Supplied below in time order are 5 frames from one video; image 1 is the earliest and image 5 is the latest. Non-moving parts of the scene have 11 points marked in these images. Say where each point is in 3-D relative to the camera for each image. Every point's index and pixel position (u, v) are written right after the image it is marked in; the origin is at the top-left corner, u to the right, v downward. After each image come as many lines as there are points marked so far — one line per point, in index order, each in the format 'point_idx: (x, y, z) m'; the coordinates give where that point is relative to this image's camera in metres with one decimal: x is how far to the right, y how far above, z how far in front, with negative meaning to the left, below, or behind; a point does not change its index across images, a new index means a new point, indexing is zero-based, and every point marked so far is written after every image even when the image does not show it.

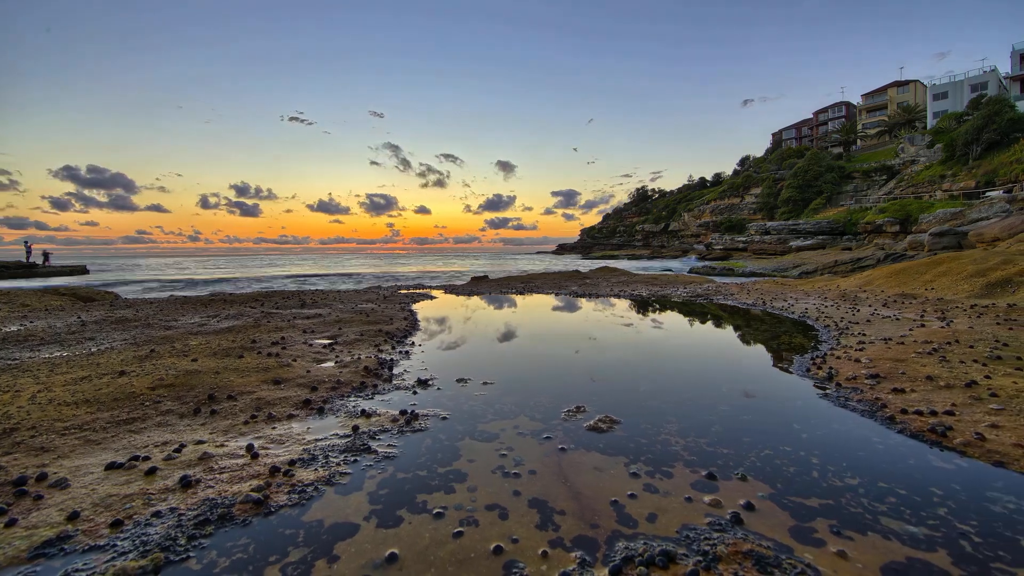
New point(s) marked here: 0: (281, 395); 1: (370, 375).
0: (-3.8, -1.7, +7.1) m
1: (-2.8, -1.7, +8.5) m
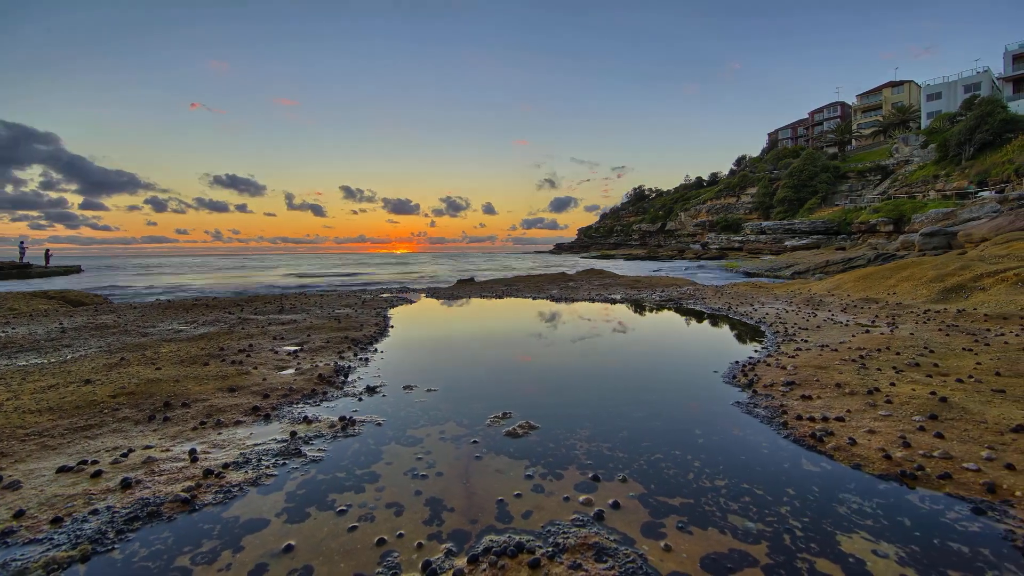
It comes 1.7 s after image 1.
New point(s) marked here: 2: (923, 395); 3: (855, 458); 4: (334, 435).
0: (-4.9, -2.0, +7.7) m
1: (-3.9, -1.9, +9.1) m
2: (+7.3, -1.9, +7.8) m
3: (+4.5, -2.3, +5.8) m
4: (-2.7, -2.2, +6.7) m
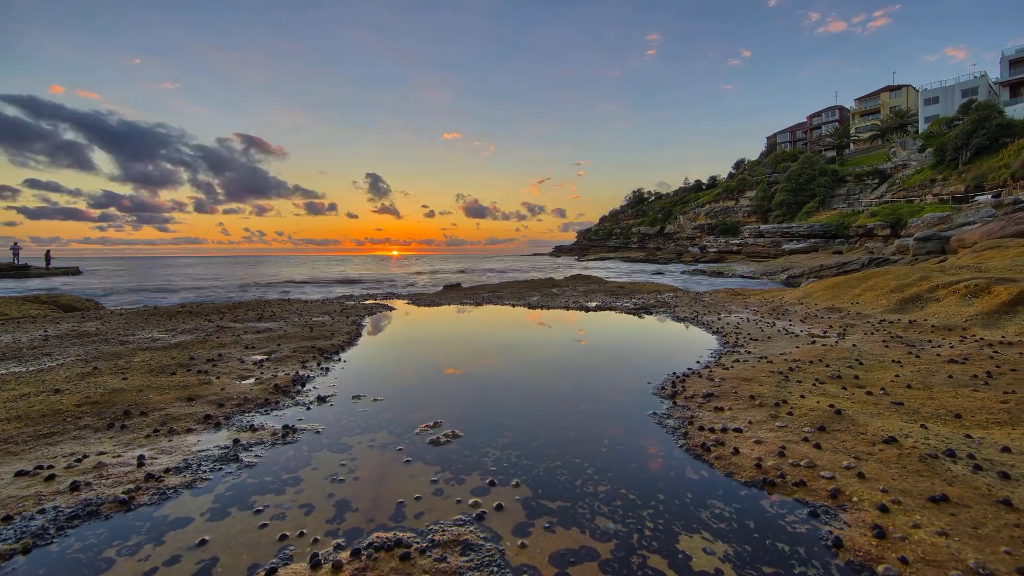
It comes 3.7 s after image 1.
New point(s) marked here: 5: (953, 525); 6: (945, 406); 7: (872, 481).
0: (-6.2, -2.4, +8.4) m
1: (-5.2, -2.3, +9.8) m
2: (+6.0, -2.3, +8.5) m
3: (+3.2, -2.6, +6.5) m
4: (-4.0, -2.6, +7.4) m
5: (+5.0, -2.7, +5.0) m
6: (+8.5, -2.3, +8.6) m
7: (+4.9, -2.6, +5.9) m
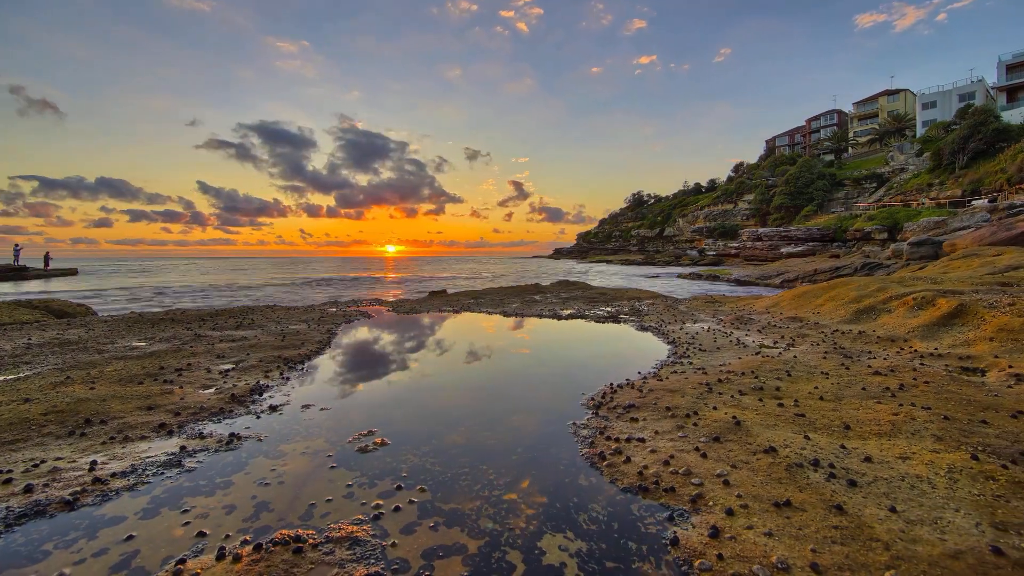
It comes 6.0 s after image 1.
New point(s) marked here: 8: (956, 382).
0: (-7.7, -2.8, +9.2) m
1: (-6.7, -2.7, +10.5) m
2: (+4.5, -2.7, +9.2) m
3: (+1.8, -3.1, +7.2) m
4: (-5.5, -3.0, +8.2) m
5: (+3.5, -3.1, +5.7) m
6: (+7.0, -2.7, +9.3) m
7: (+3.4, -3.0, +6.7) m
8: (+12.0, -2.5, +11.8) m
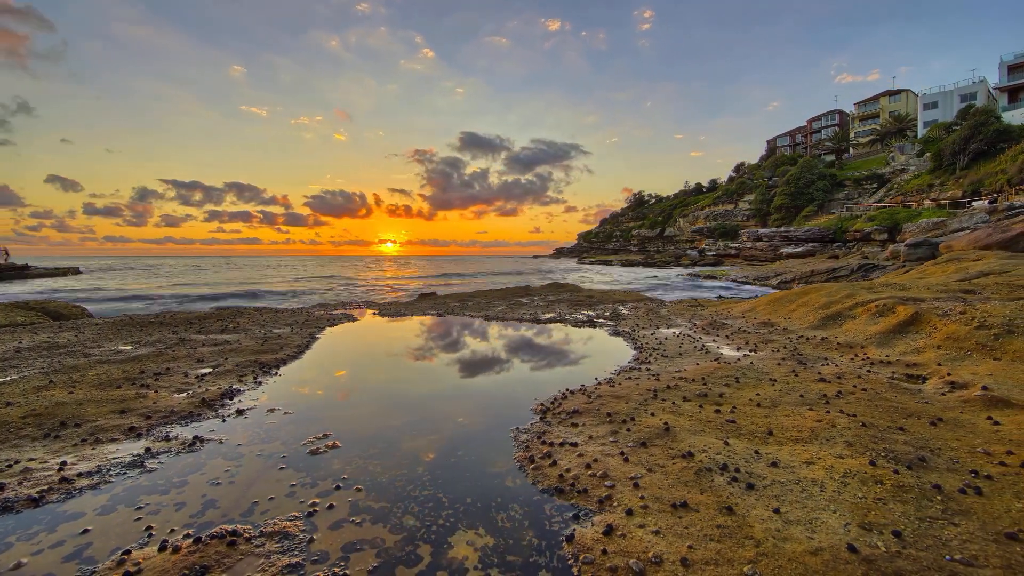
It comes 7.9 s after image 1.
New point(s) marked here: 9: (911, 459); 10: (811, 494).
0: (-8.9, -3.0, +9.9) m
1: (-7.9, -3.0, +11.2) m
2: (+3.3, -3.0, +9.8) m
3: (+0.5, -3.4, +7.9) m
4: (-6.7, -3.3, +8.8) m
5: (+2.3, -3.4, +6.3) m
6: (+5.8, -3.1, +9.9) m
7: (+2.2, -3.3, +7.3) m
8: (+10.8, -2.9, +12.4) m
9: (+7.3, -3.1, +8.1) m
10: (+4.8, -3.3, +7.0) m
